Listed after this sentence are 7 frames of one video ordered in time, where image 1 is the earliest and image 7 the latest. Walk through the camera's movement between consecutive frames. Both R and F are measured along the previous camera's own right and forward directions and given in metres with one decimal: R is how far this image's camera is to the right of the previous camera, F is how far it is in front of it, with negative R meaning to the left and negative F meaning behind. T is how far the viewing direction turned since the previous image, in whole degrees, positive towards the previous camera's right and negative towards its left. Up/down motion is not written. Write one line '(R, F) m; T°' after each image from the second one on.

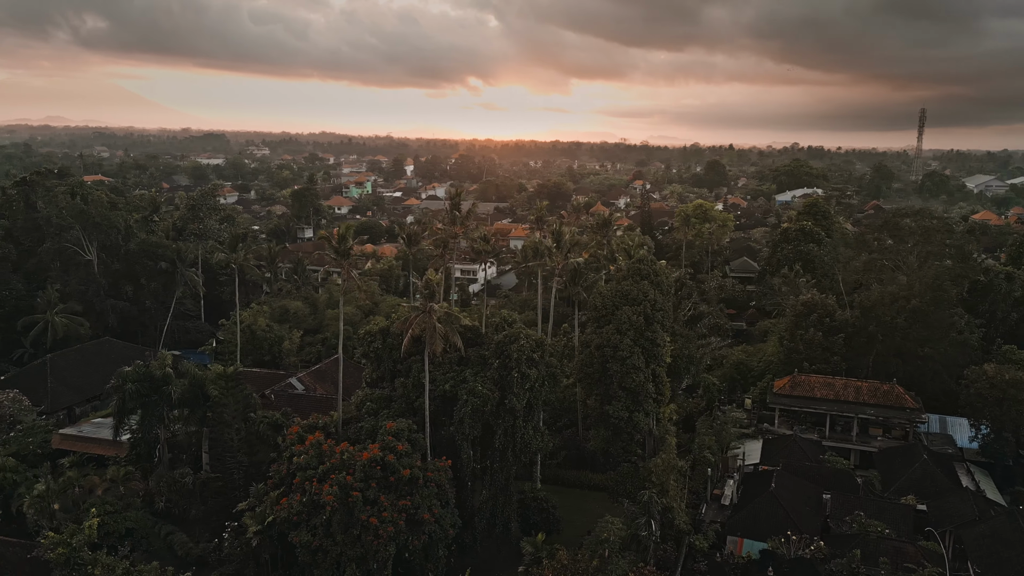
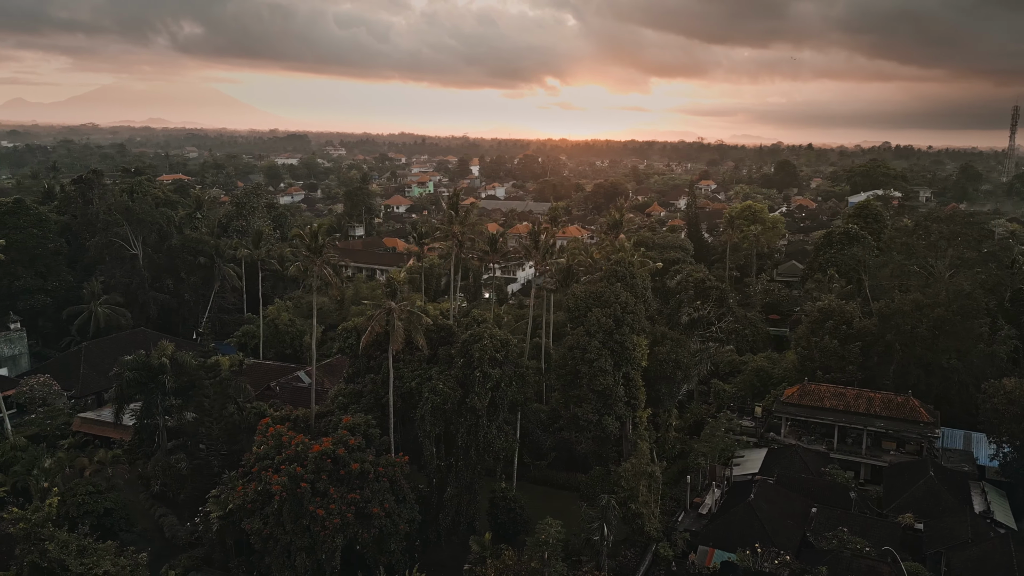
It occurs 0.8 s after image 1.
(+2.6, +0.1) m; -6°
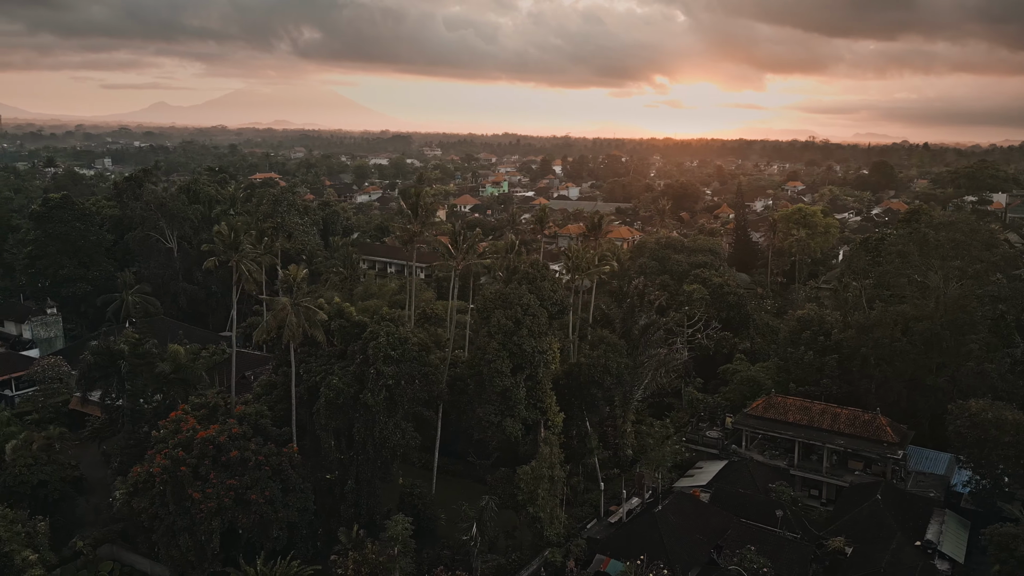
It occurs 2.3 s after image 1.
(+4.9, +0.2) m; -8°
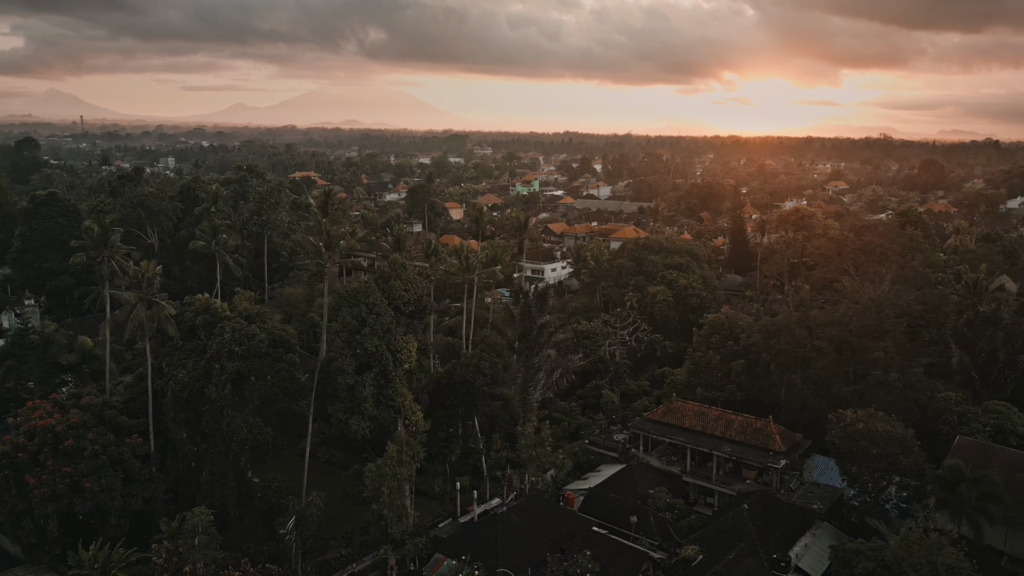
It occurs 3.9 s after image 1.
(+5.4, +0.2) m; -4°
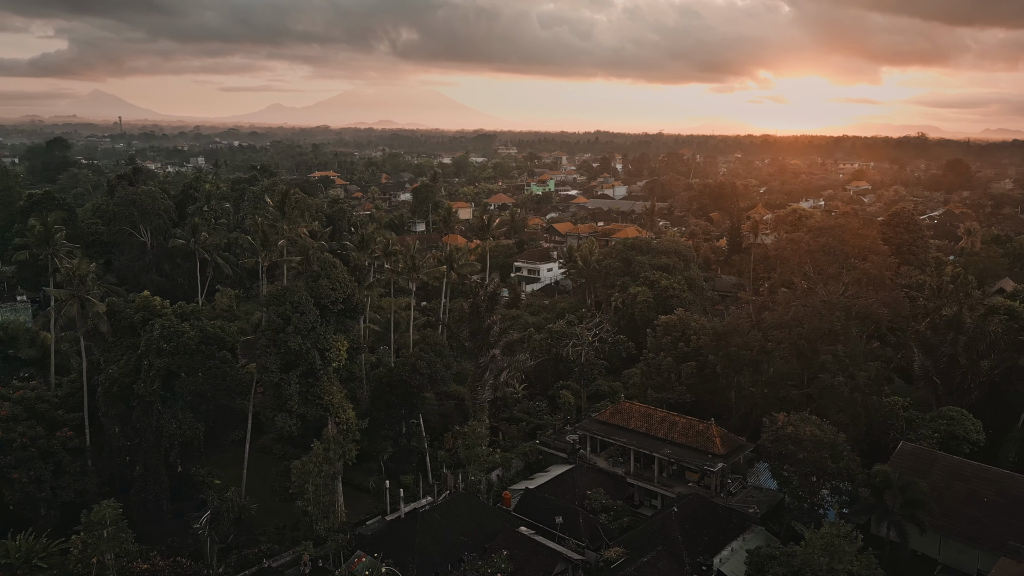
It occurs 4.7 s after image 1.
(+2.7, 0.0) m; -2°
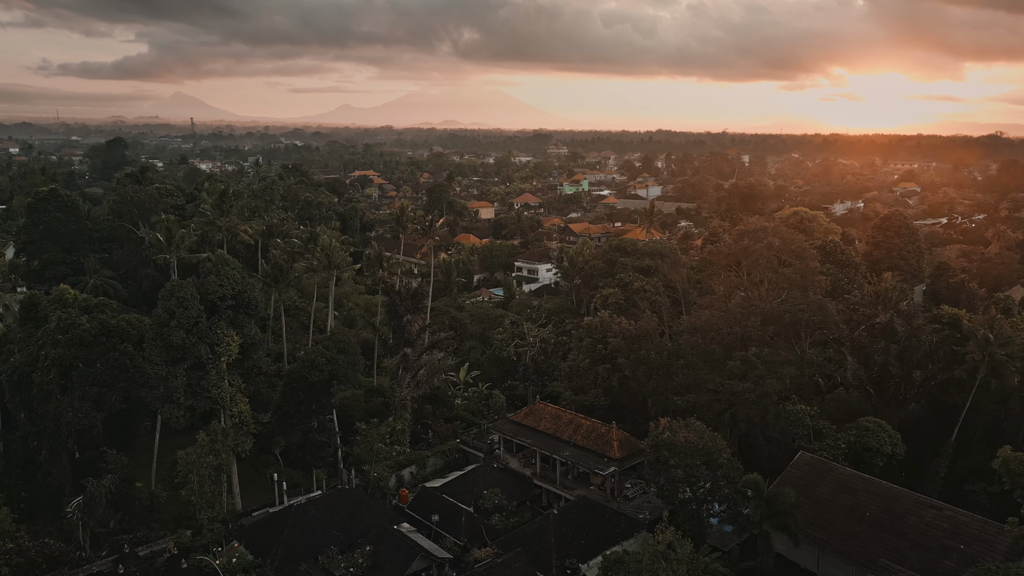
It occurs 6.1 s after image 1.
(+4.7, +0.1) m; -4°
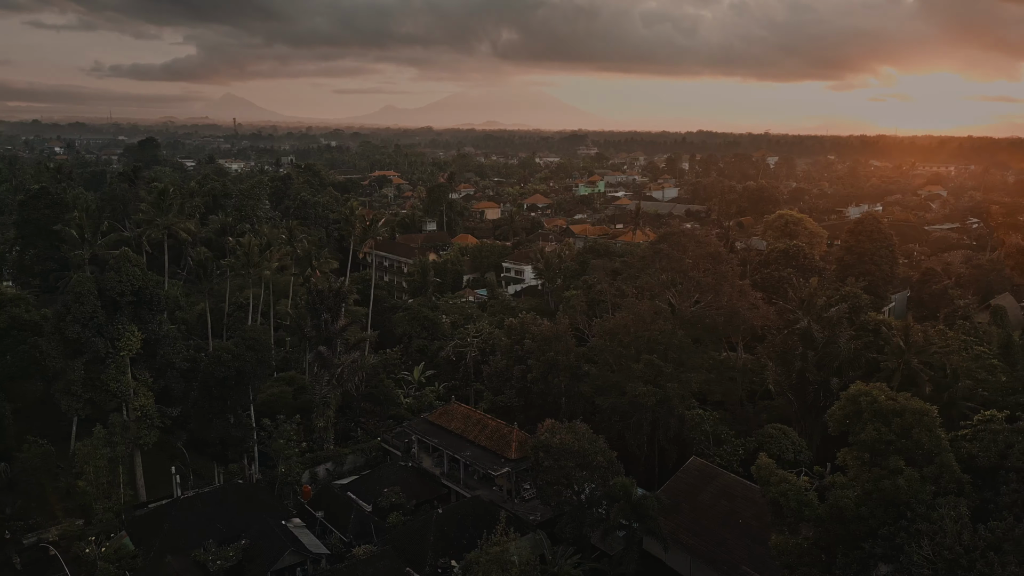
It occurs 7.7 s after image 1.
(+4.0, 0.0) m; -3°
